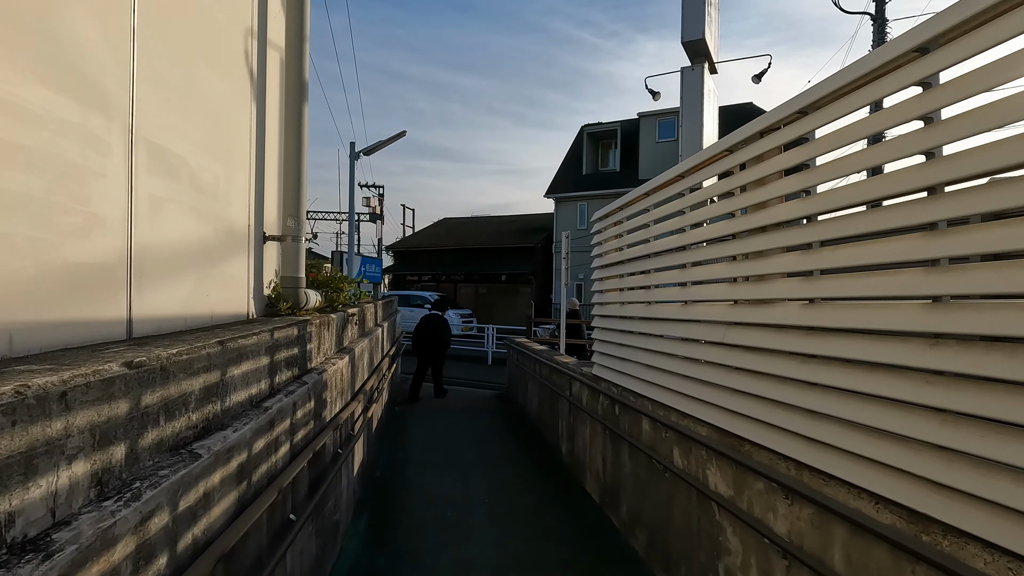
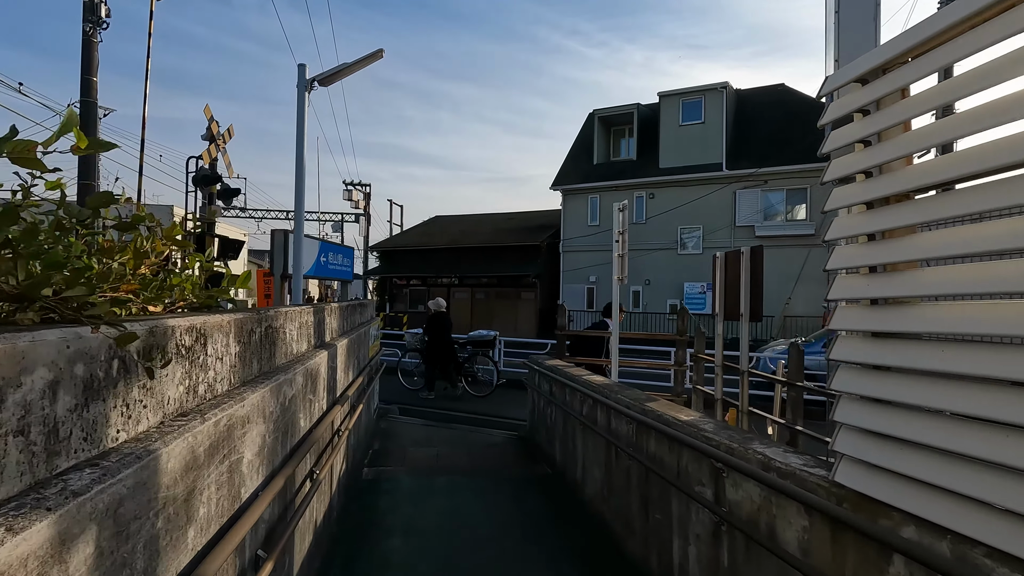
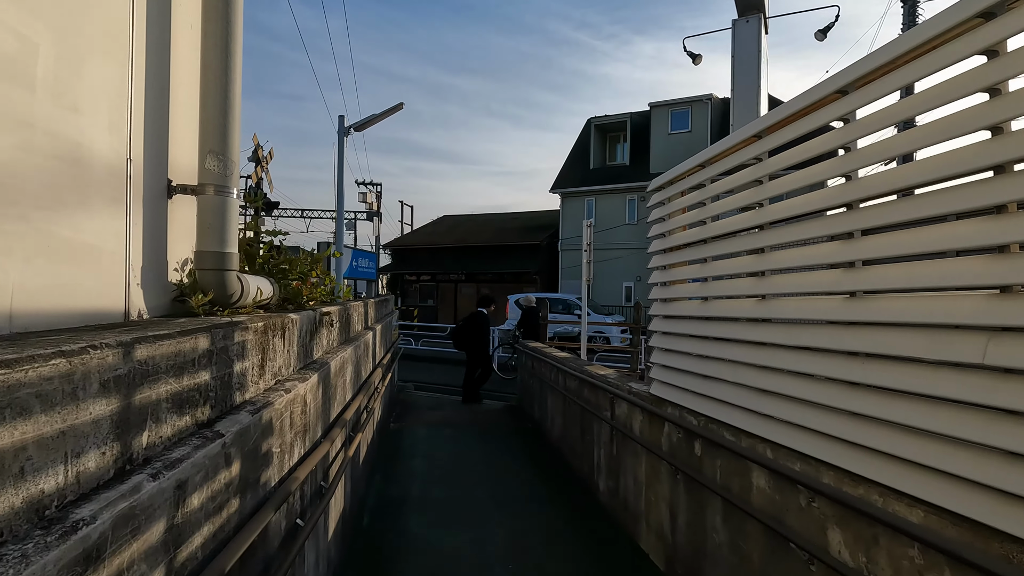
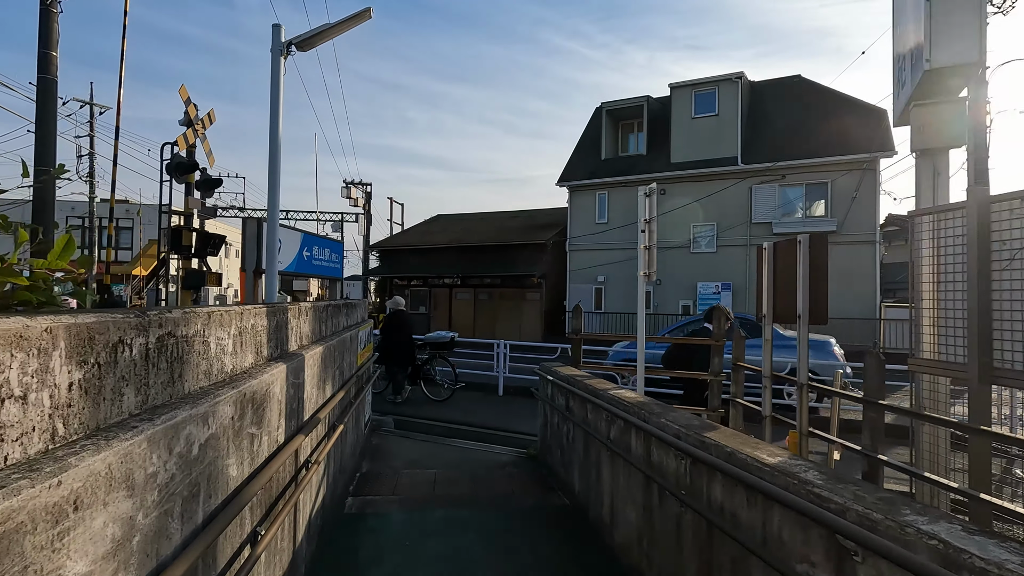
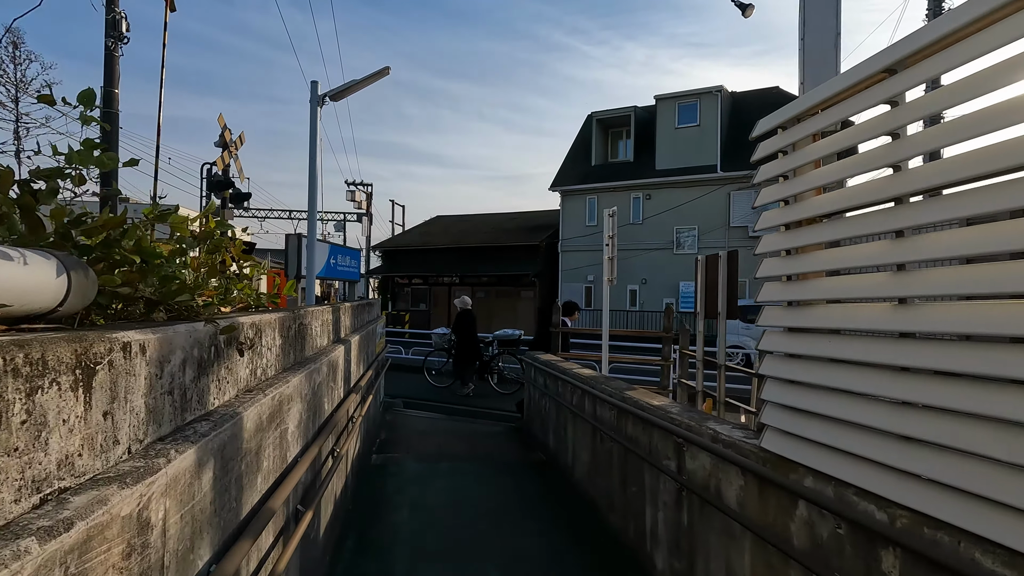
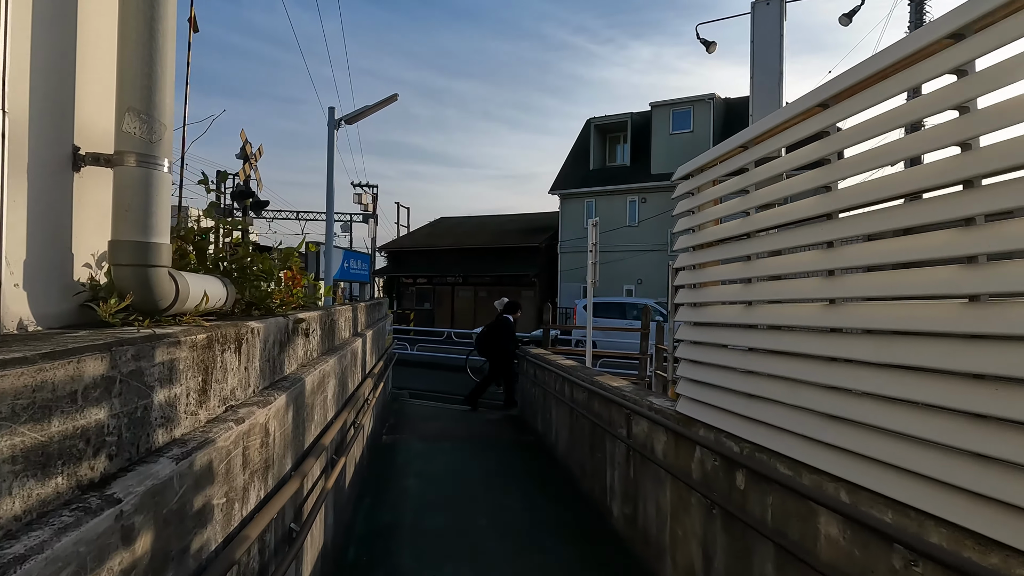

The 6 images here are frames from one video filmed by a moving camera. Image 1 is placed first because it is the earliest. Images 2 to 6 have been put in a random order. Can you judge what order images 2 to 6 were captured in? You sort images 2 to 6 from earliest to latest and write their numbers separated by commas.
3, 6, 5, 2, 4
